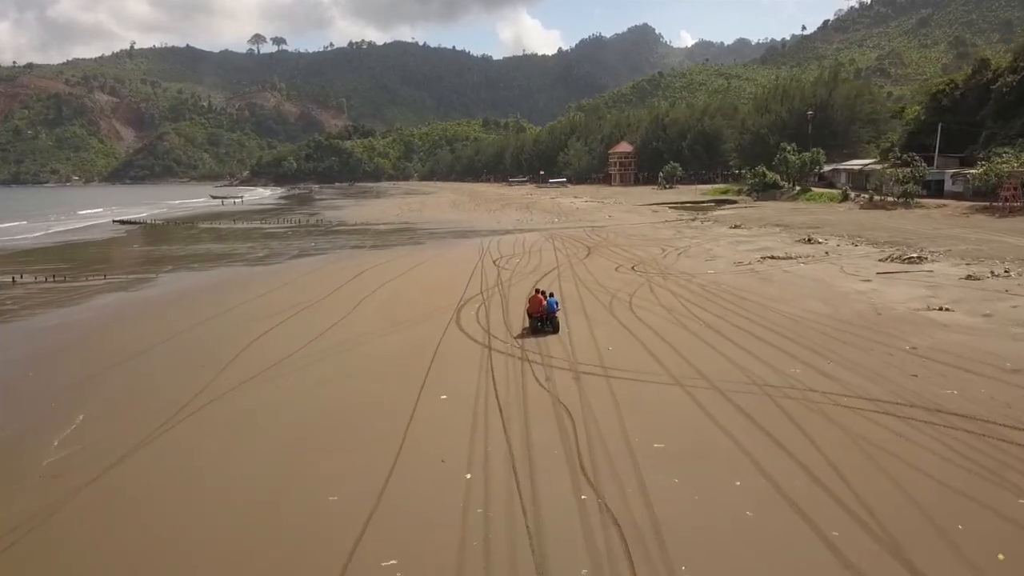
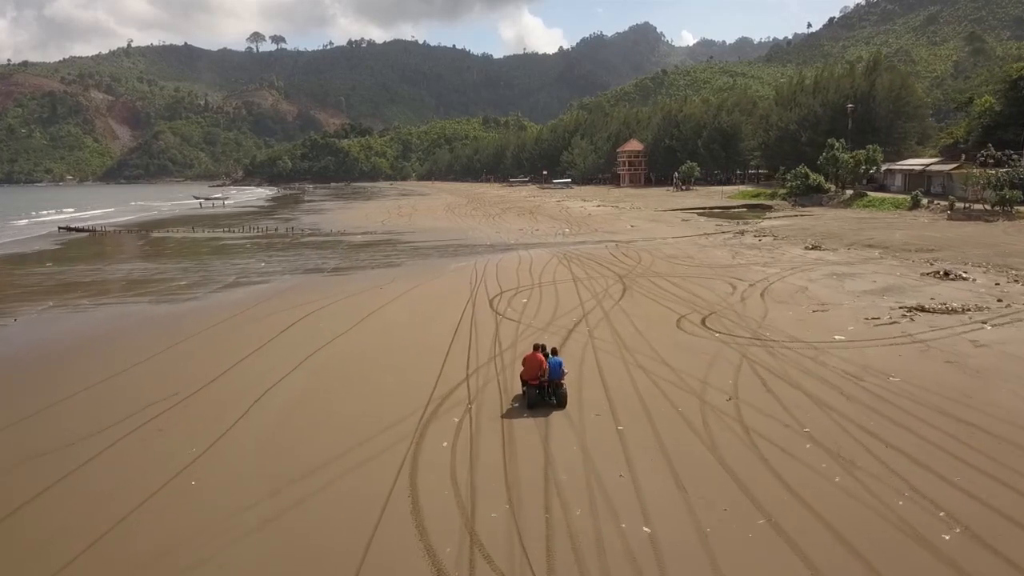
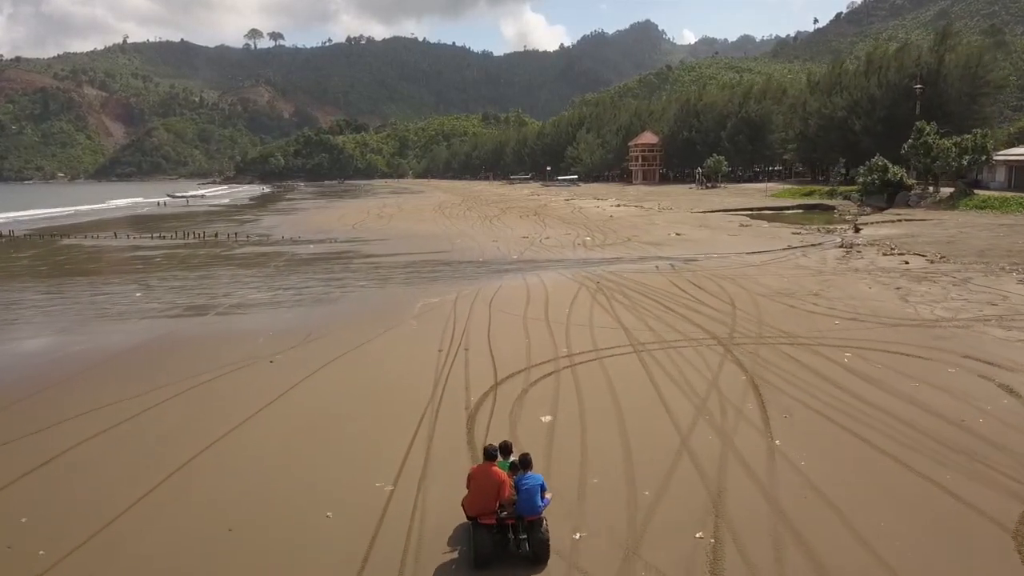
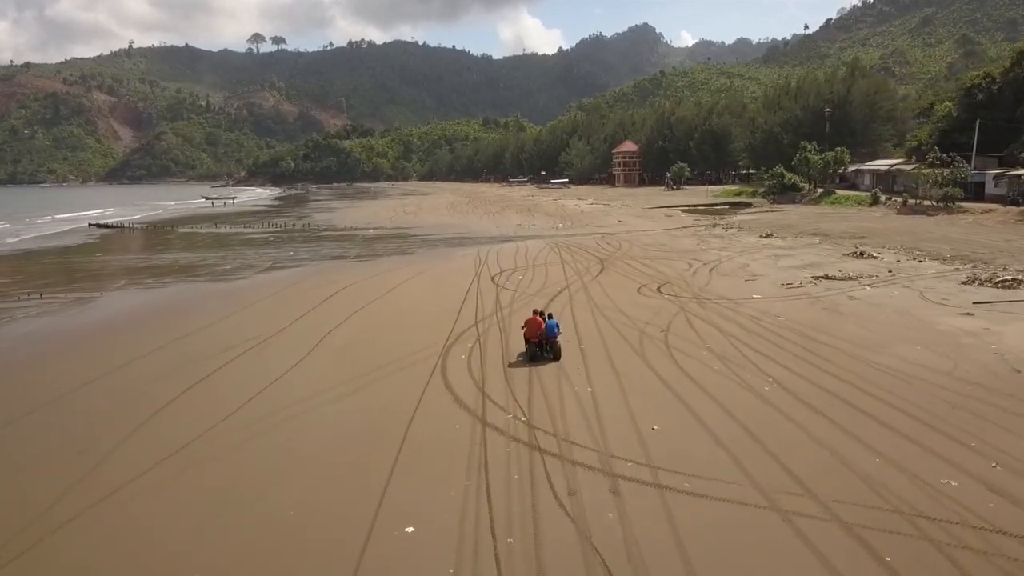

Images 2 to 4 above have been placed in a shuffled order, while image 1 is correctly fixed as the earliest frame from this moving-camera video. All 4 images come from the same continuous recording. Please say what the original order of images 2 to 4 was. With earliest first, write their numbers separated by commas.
4, 2, 3
